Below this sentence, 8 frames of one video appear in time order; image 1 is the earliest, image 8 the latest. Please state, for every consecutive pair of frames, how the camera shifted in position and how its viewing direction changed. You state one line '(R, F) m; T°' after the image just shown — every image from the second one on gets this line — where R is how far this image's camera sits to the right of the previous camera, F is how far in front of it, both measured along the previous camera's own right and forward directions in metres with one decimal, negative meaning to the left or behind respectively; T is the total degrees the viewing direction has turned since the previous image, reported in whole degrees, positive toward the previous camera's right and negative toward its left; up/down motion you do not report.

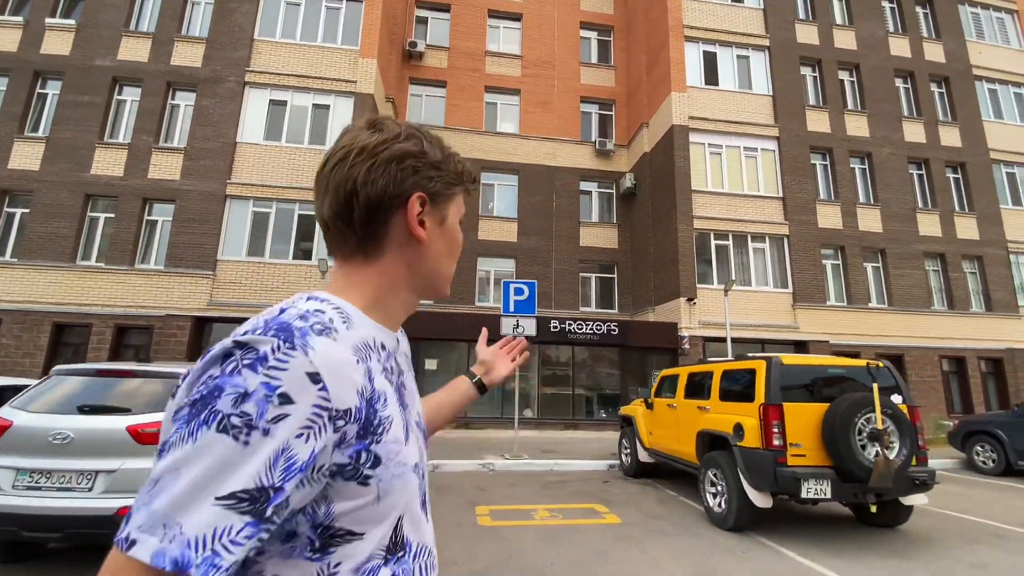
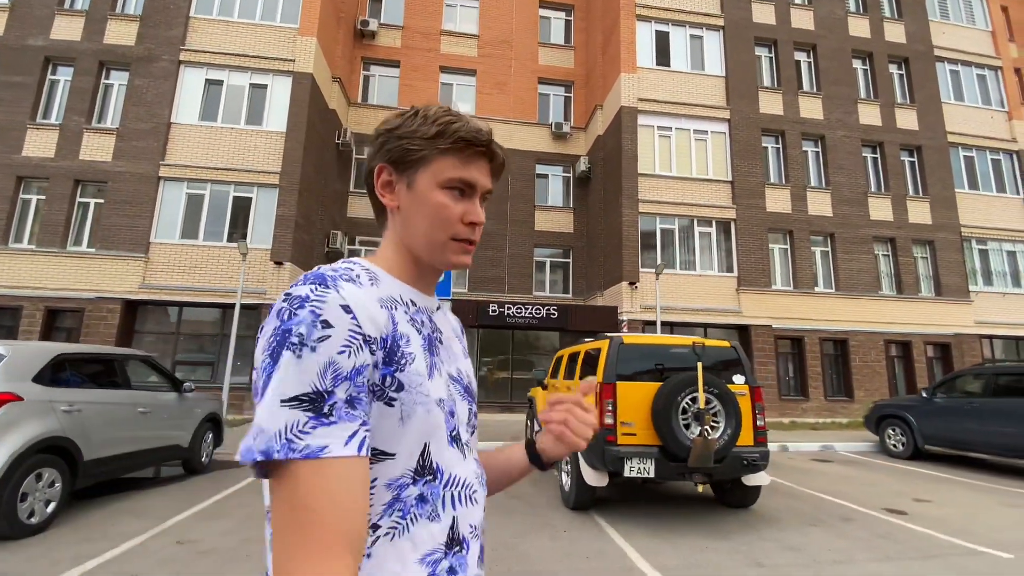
(+1.7, +0.1) m; 0°
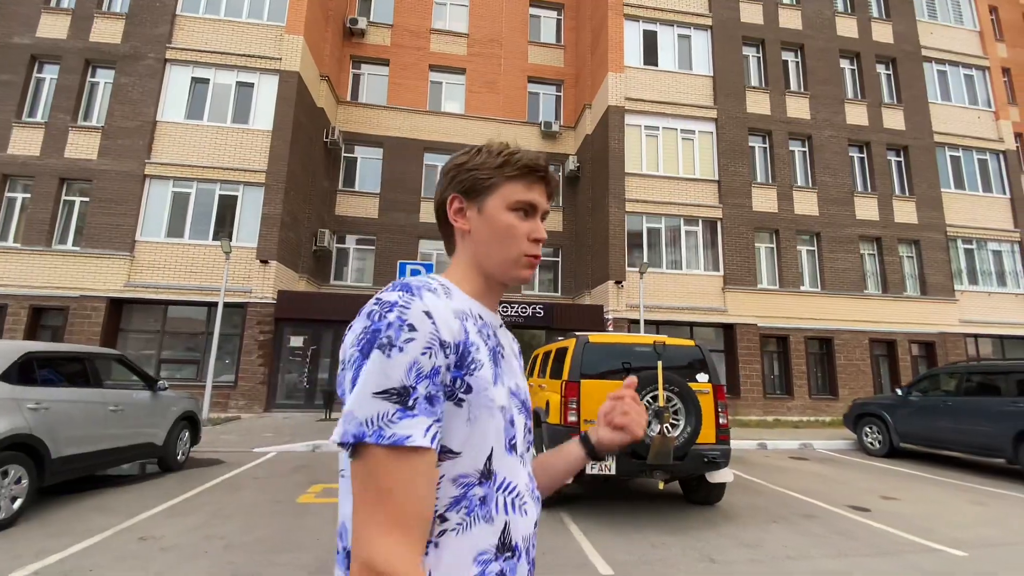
(+0.3, 0.0) m; 0°
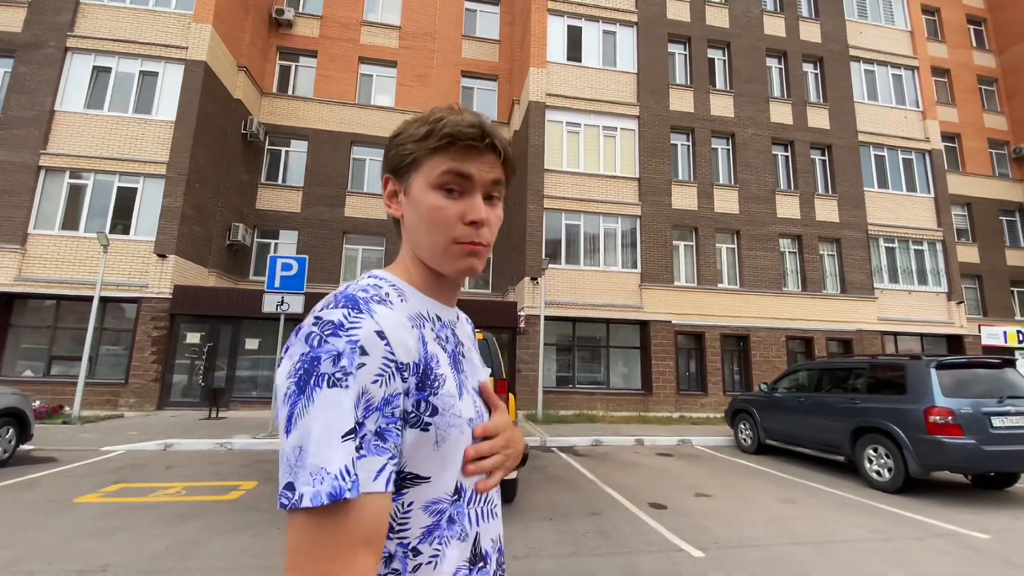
(+2.2, +0.1) m; +1°
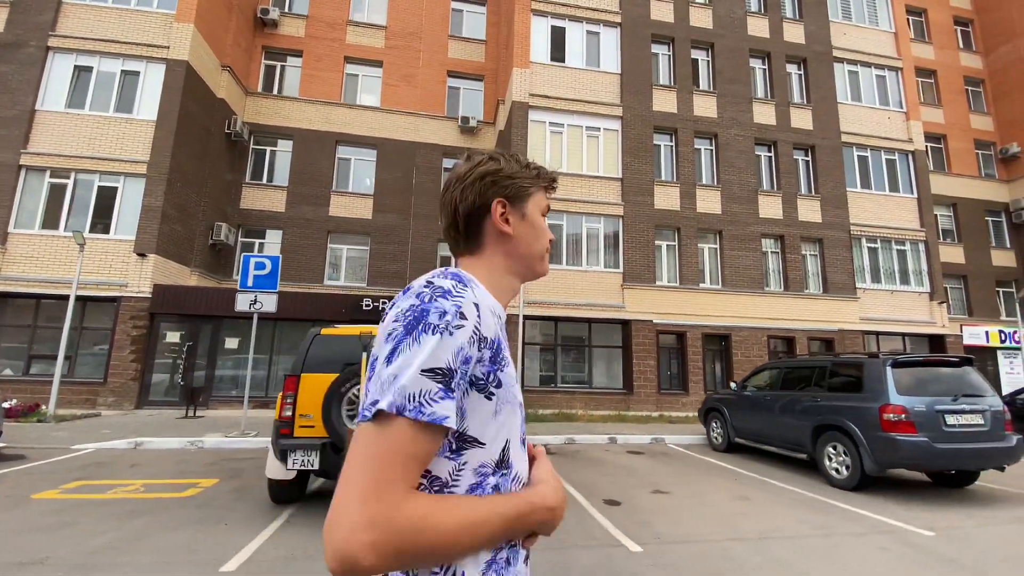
(+0.5, -0.1) m; 0°
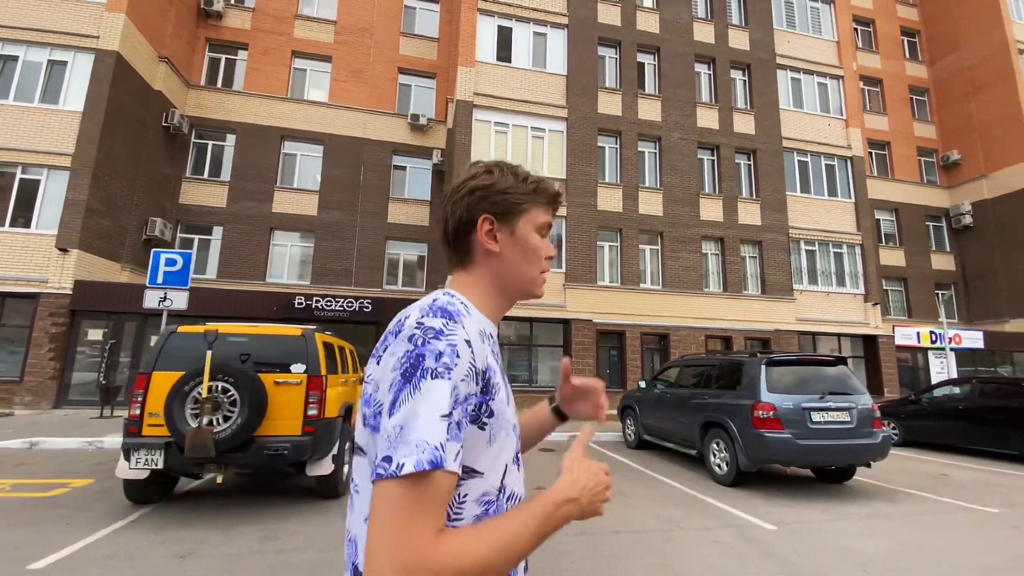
(+1.2, -0.1) m; +2°
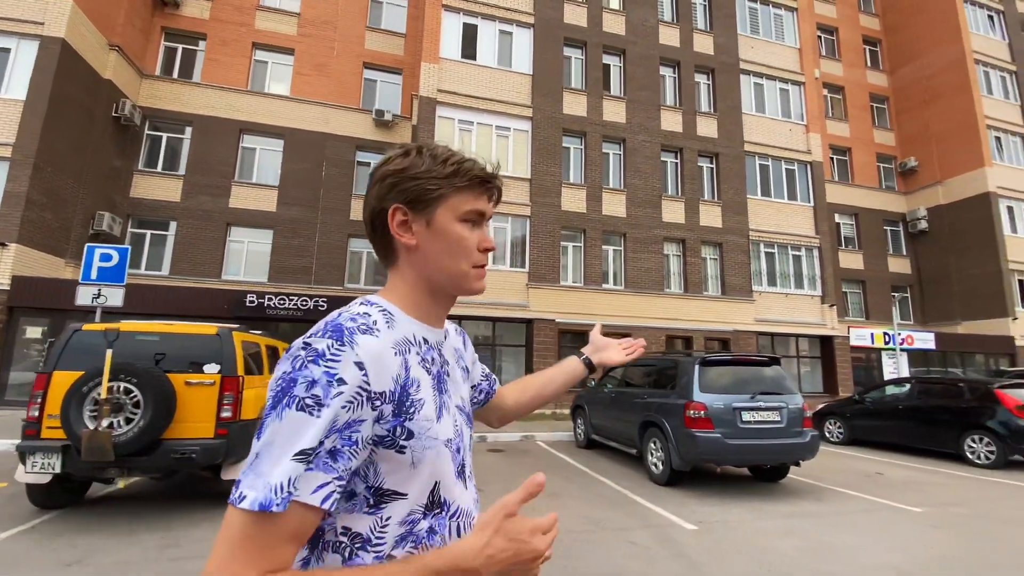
(+0.6, 0.0) m; +2°
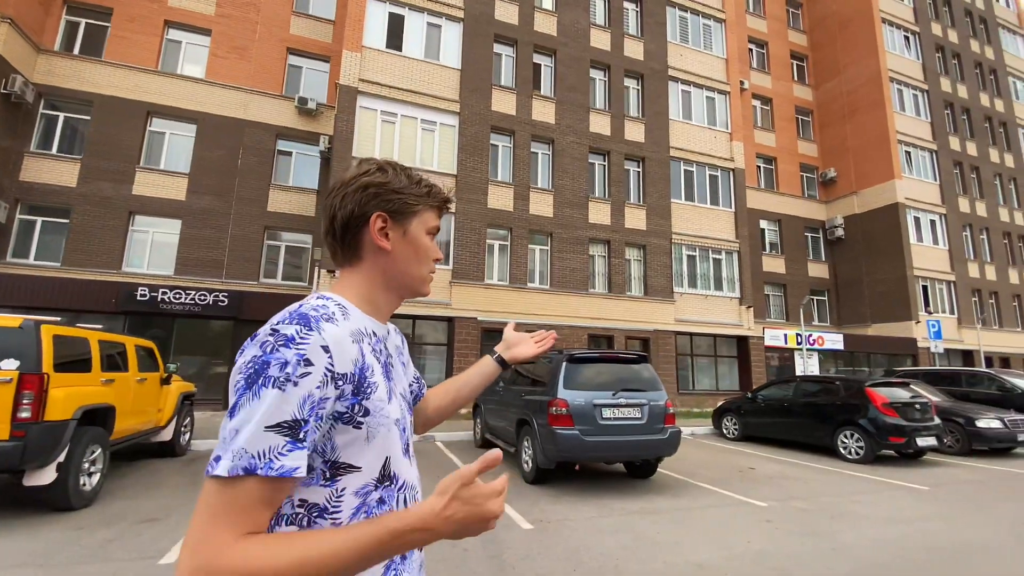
(+1.2, 0.0) m; +5°
